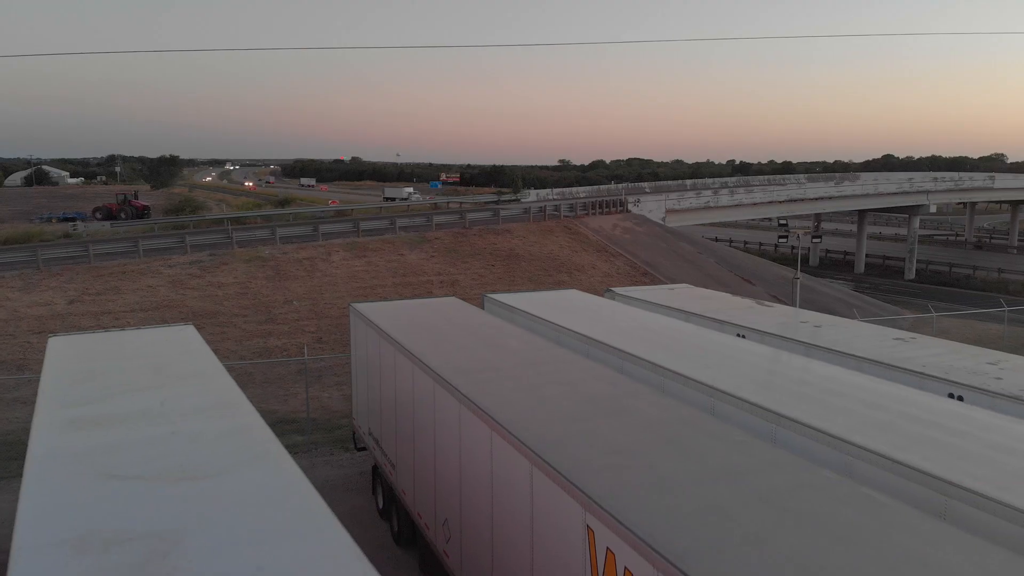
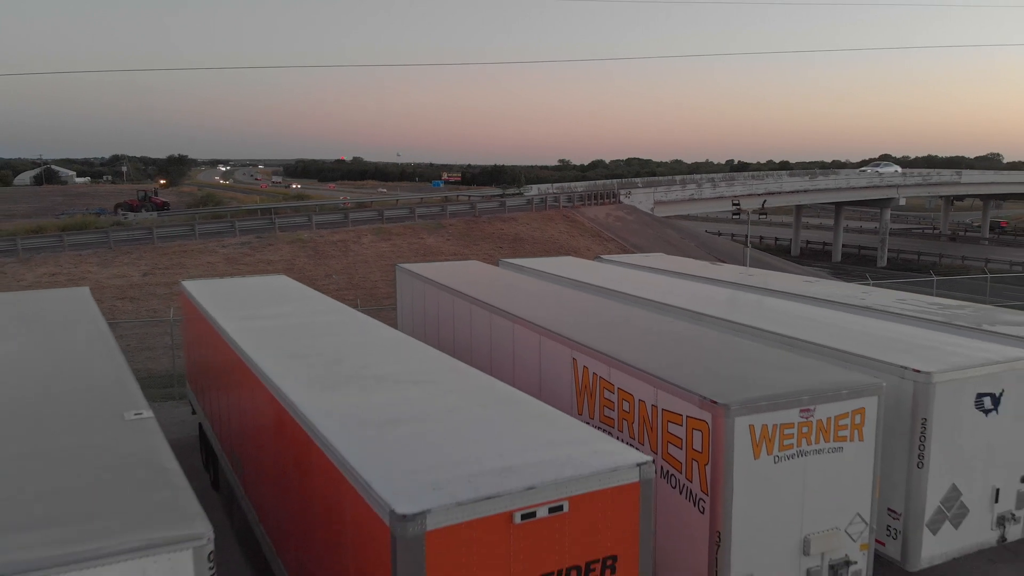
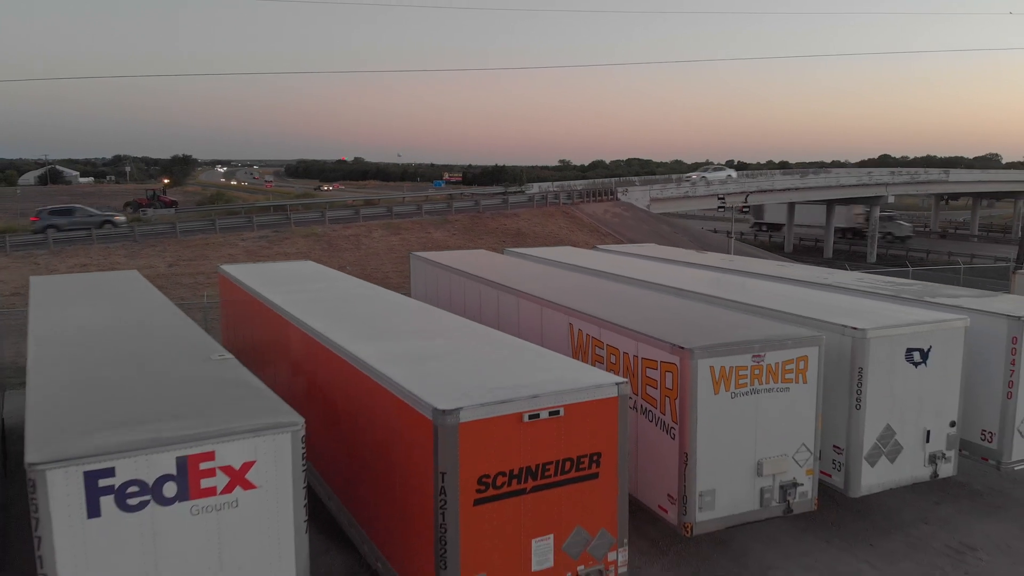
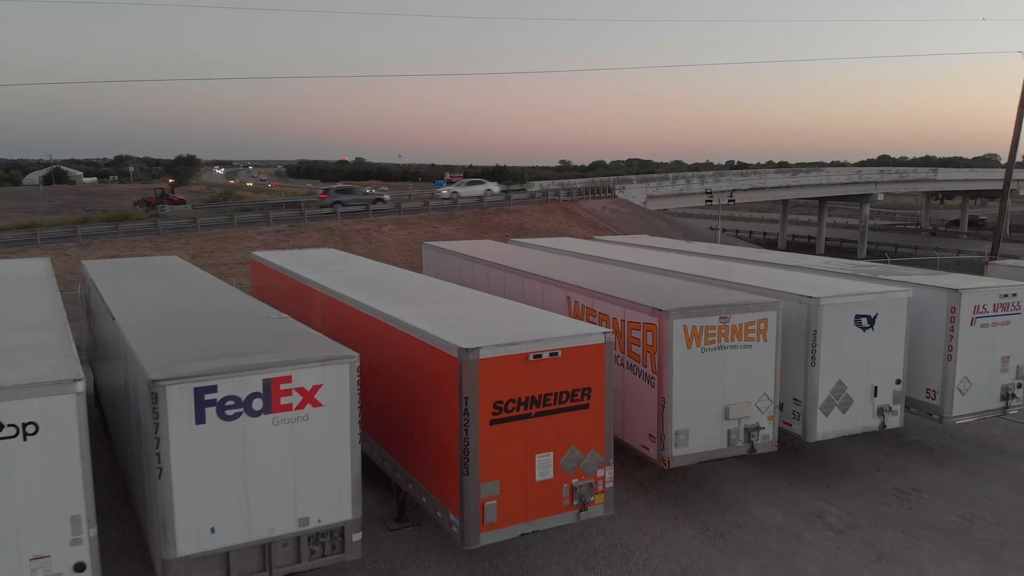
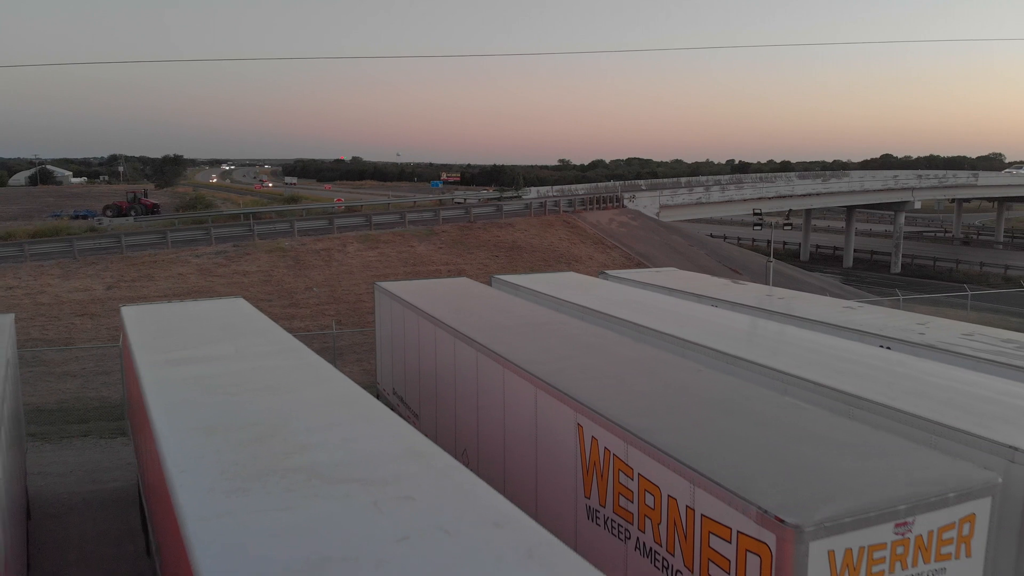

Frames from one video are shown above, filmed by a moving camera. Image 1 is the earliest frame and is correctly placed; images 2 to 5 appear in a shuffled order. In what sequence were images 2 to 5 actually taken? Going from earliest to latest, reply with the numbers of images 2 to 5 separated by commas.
5, 2, 3, 4
